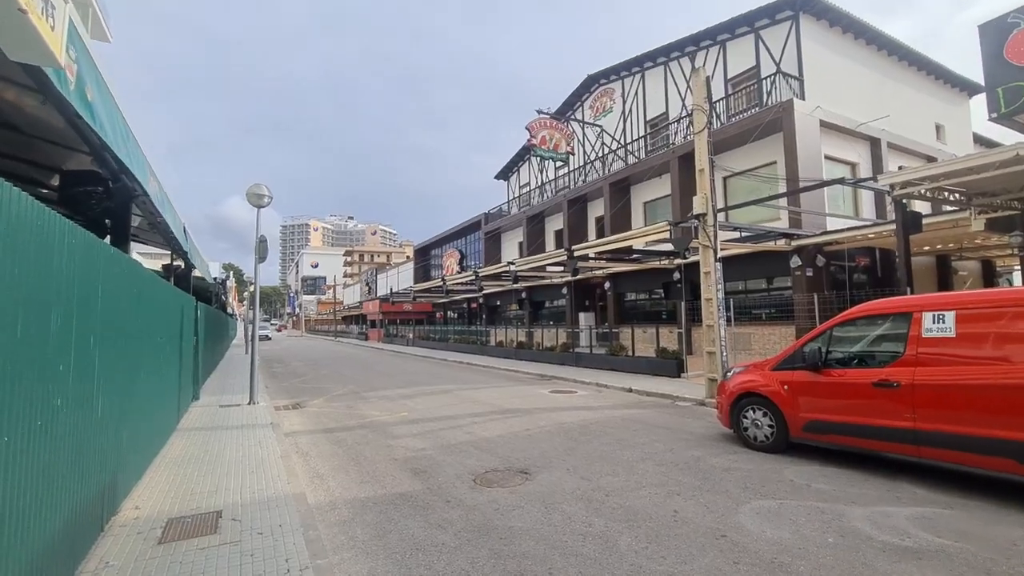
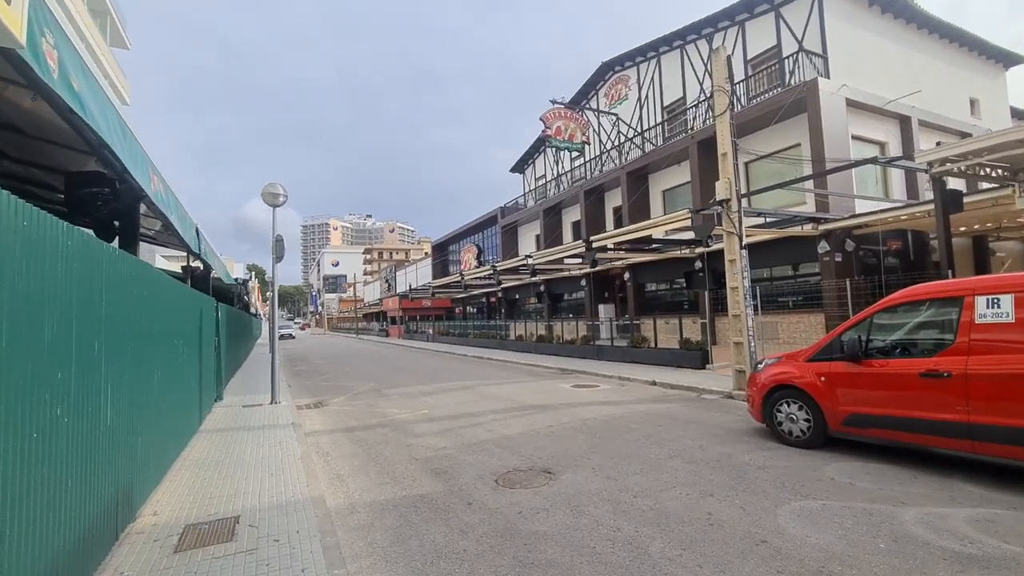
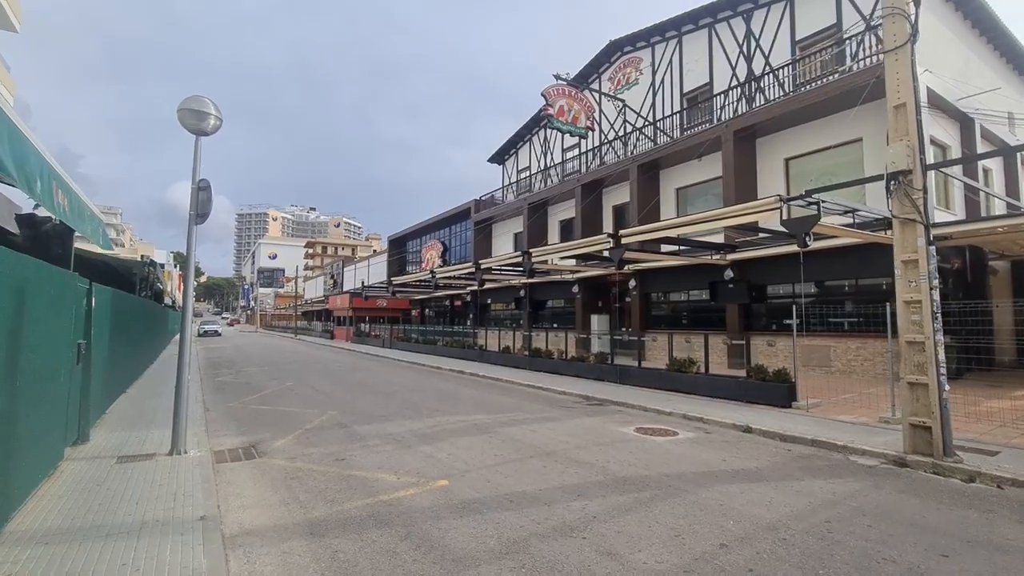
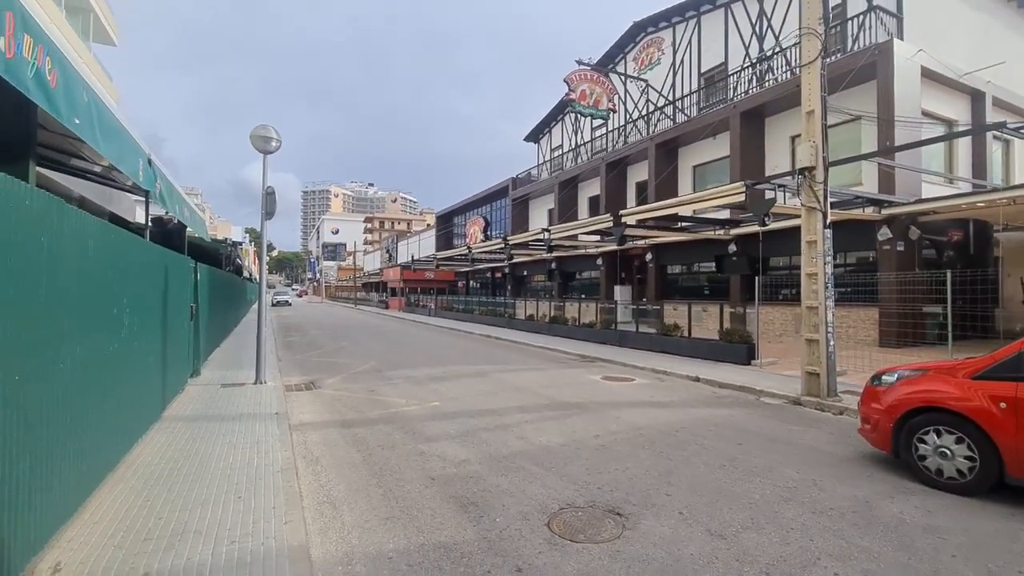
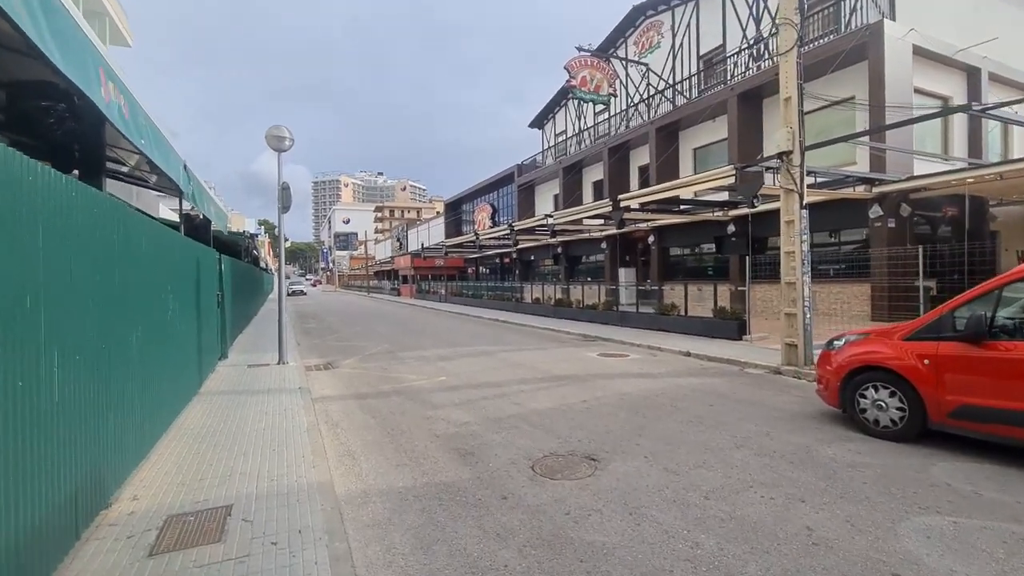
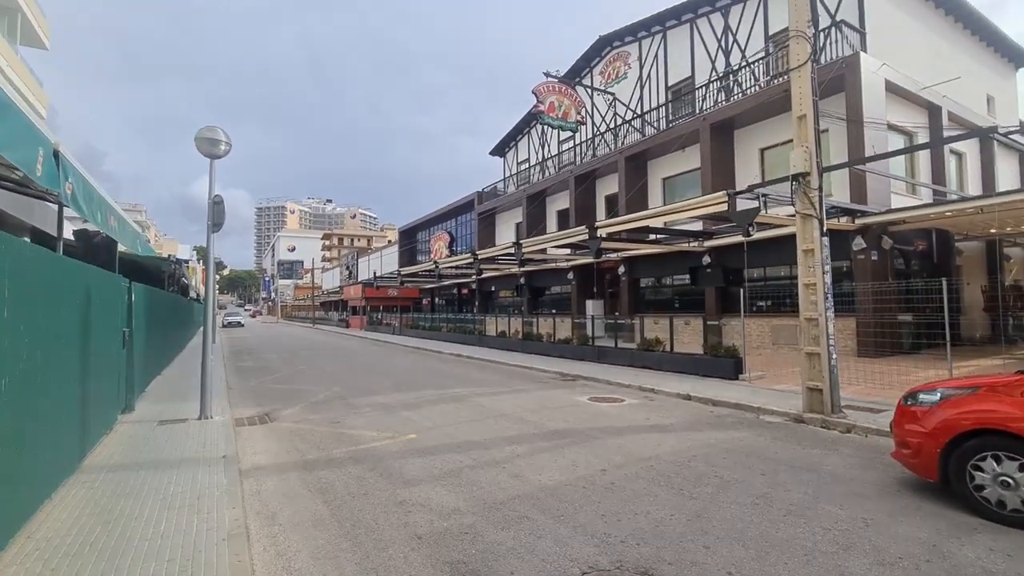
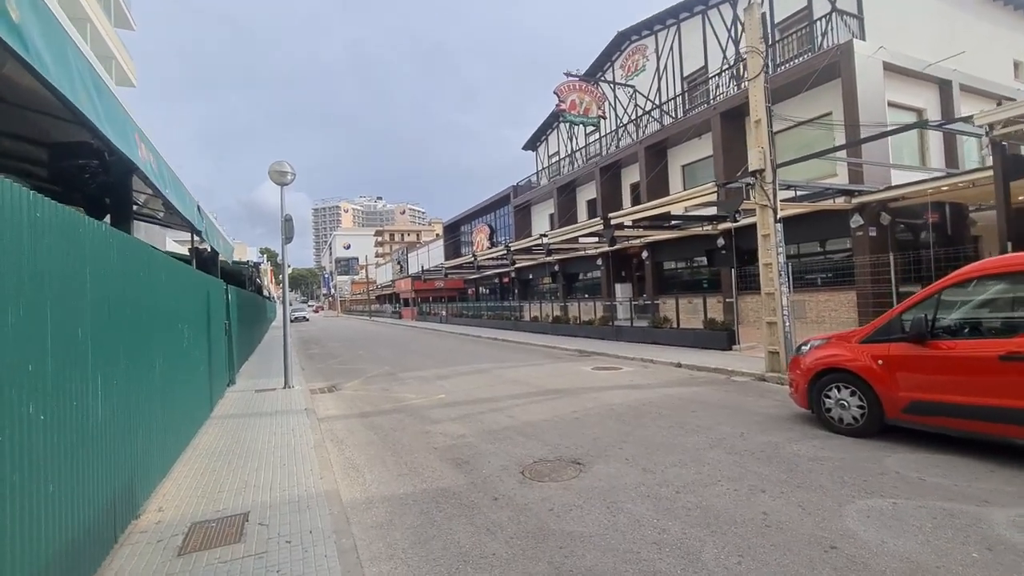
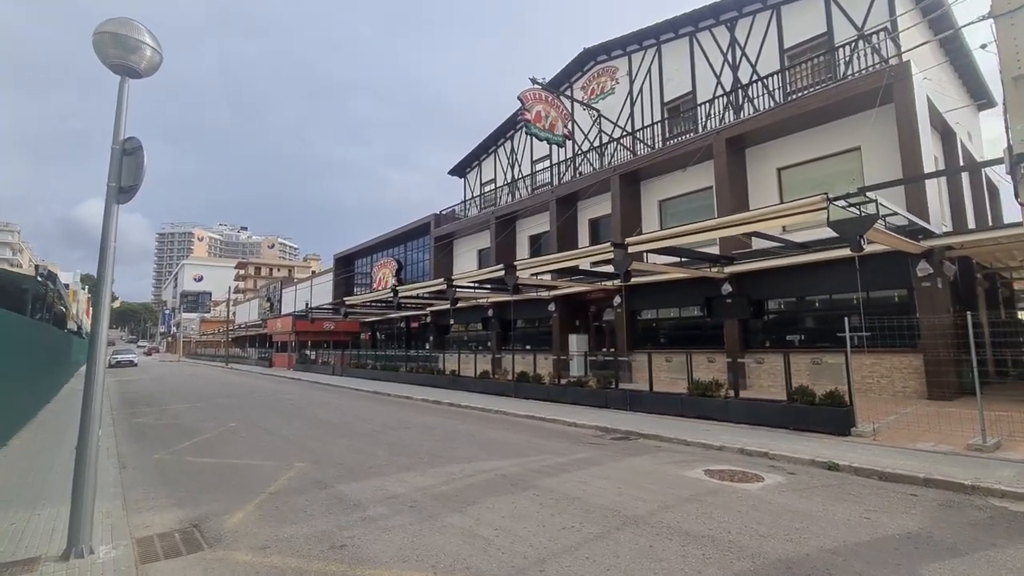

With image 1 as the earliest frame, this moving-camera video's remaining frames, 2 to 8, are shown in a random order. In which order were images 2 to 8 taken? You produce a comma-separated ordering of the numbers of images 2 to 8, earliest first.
2, 7, 5, 4, 6, 3, 8
